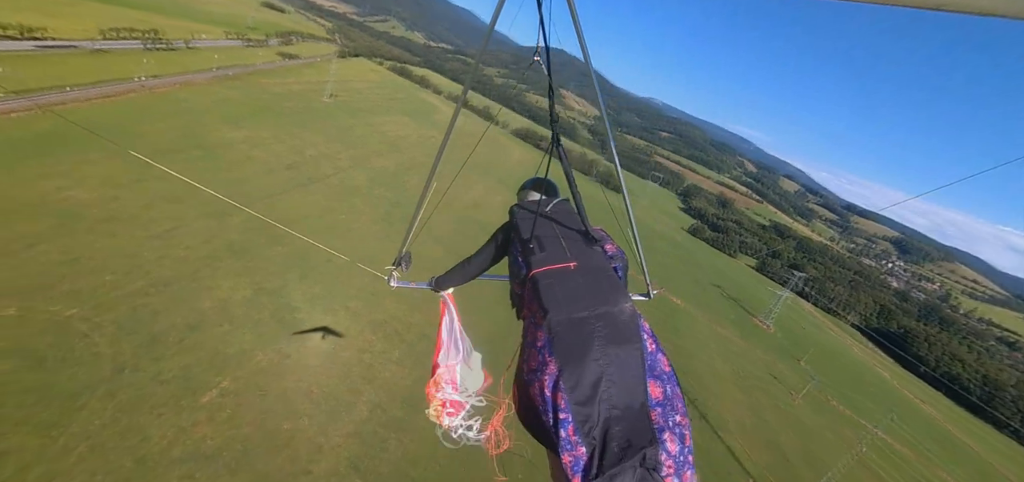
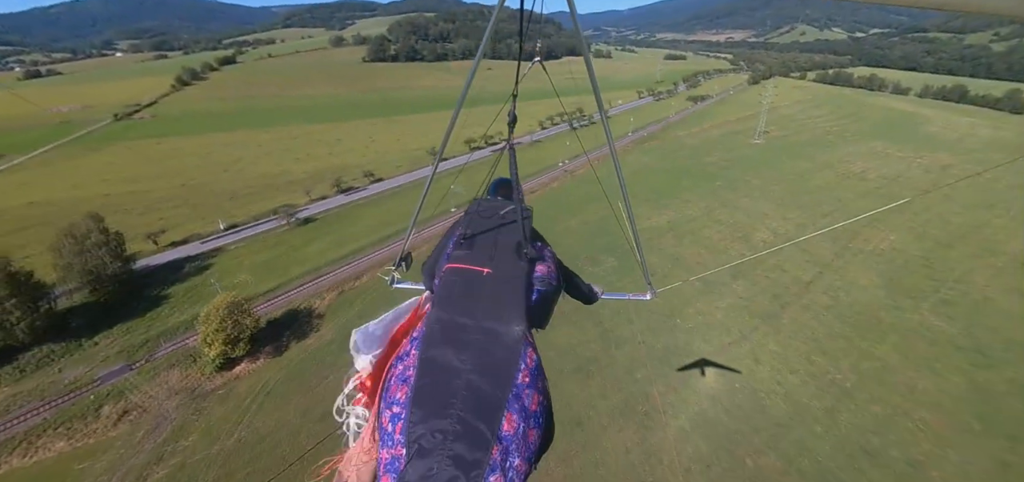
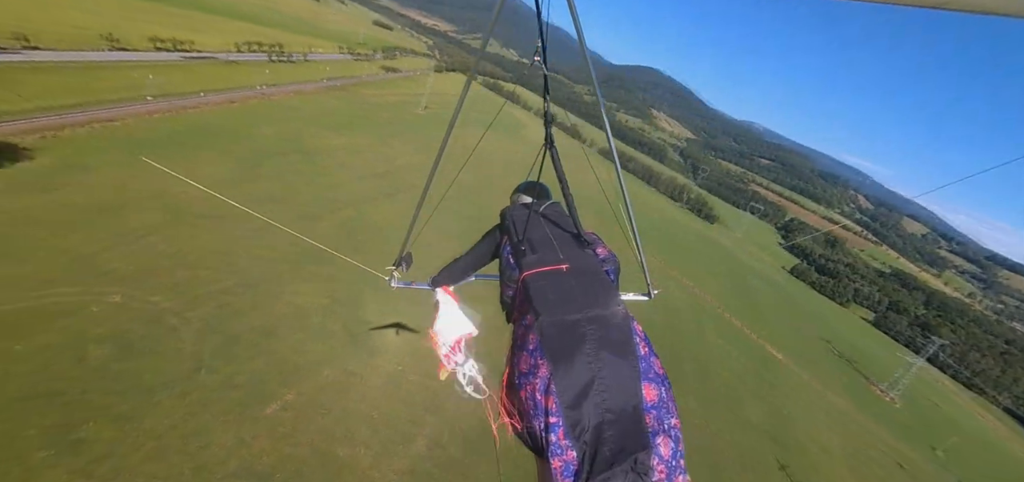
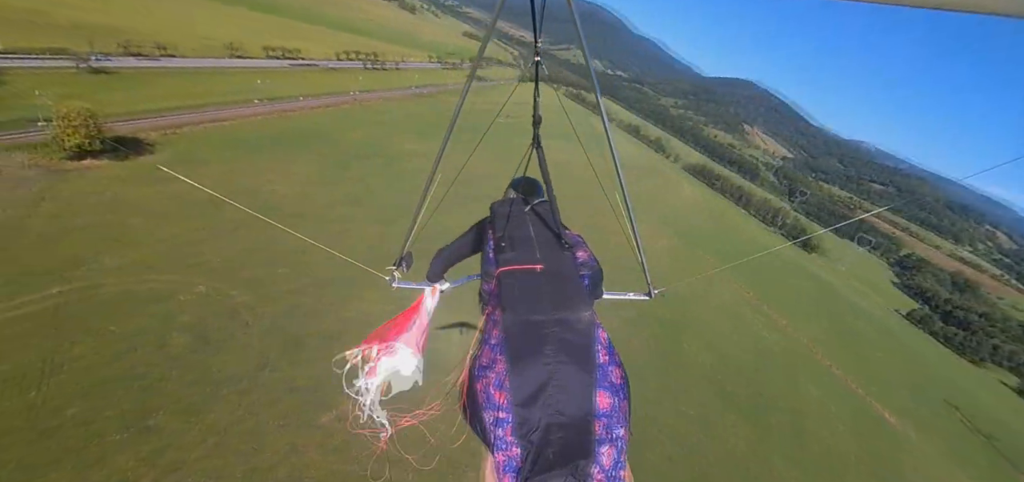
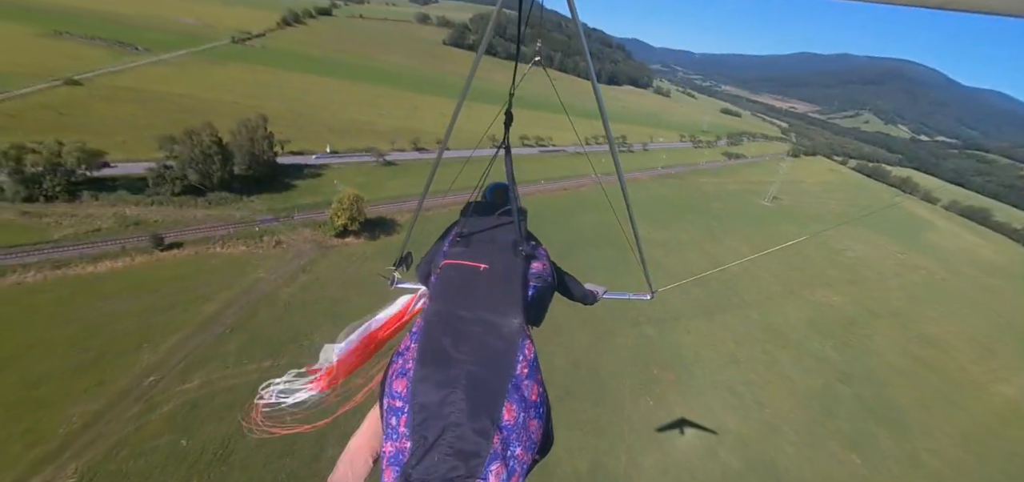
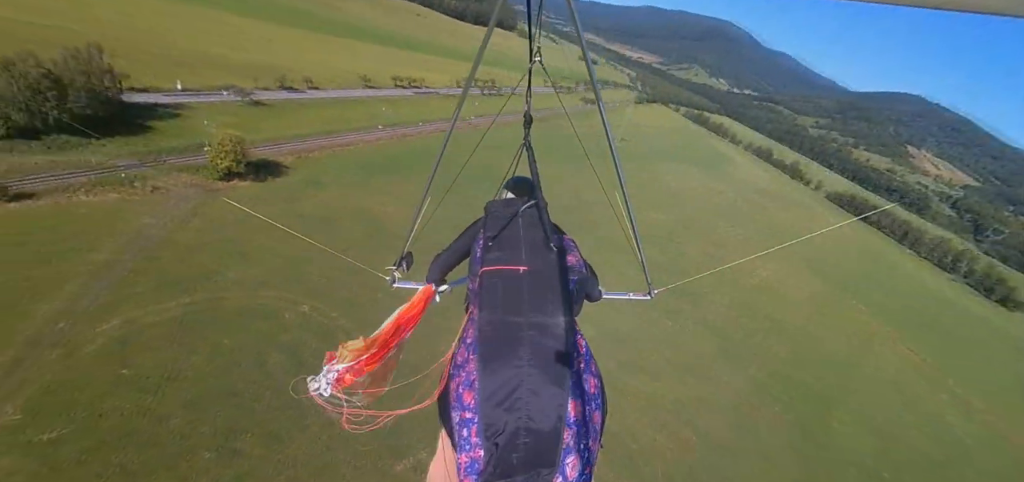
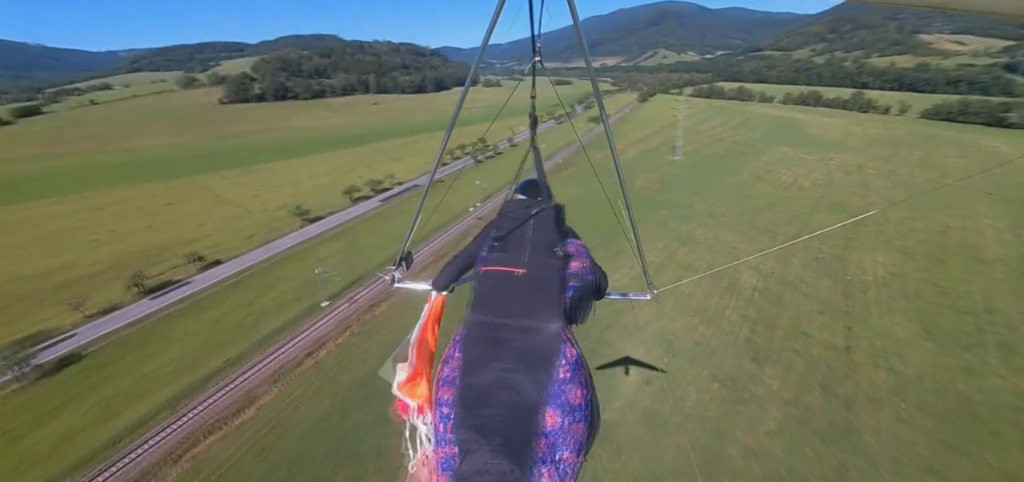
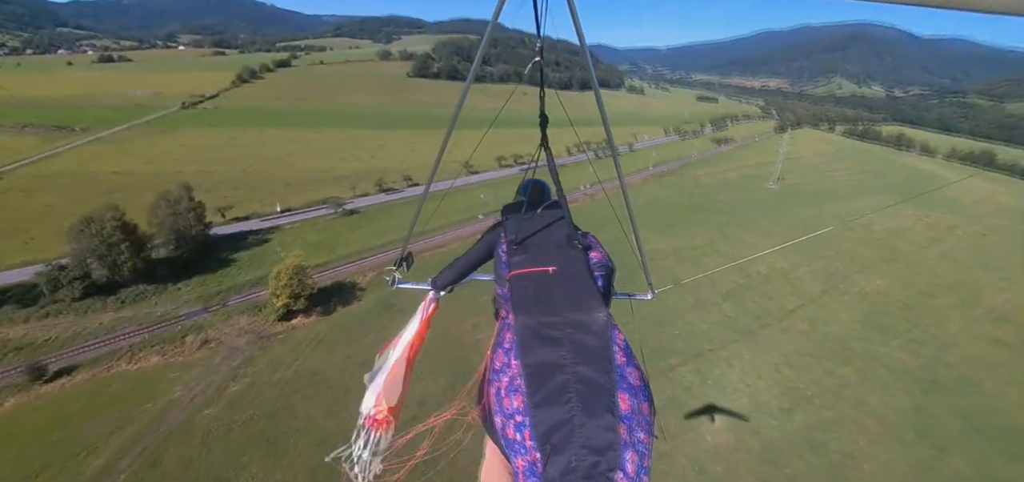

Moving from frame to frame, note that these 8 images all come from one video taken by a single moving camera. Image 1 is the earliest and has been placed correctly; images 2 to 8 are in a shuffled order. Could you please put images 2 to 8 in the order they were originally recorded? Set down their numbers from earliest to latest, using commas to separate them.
3, 4, 6, 5, 8, 2, 7
